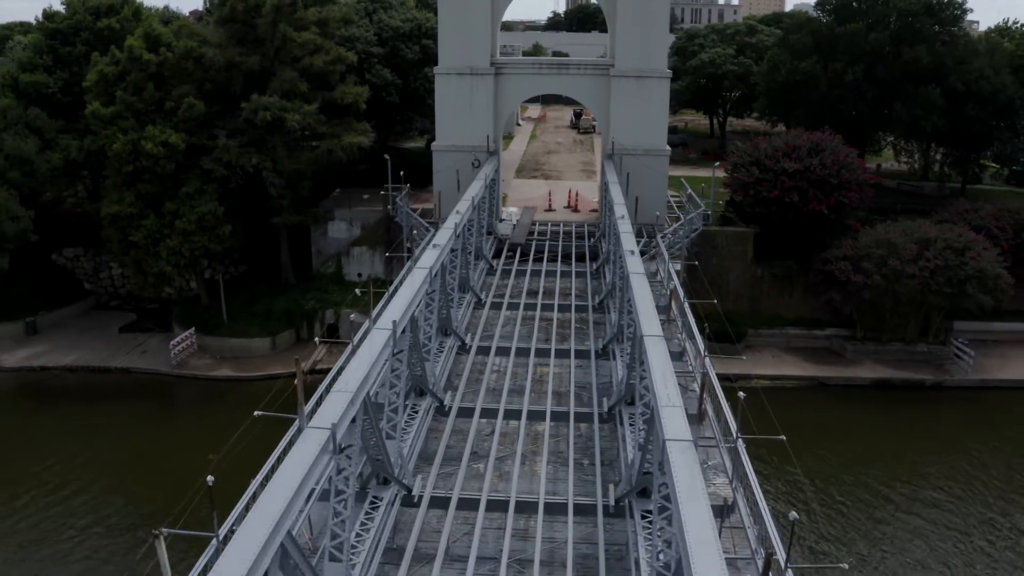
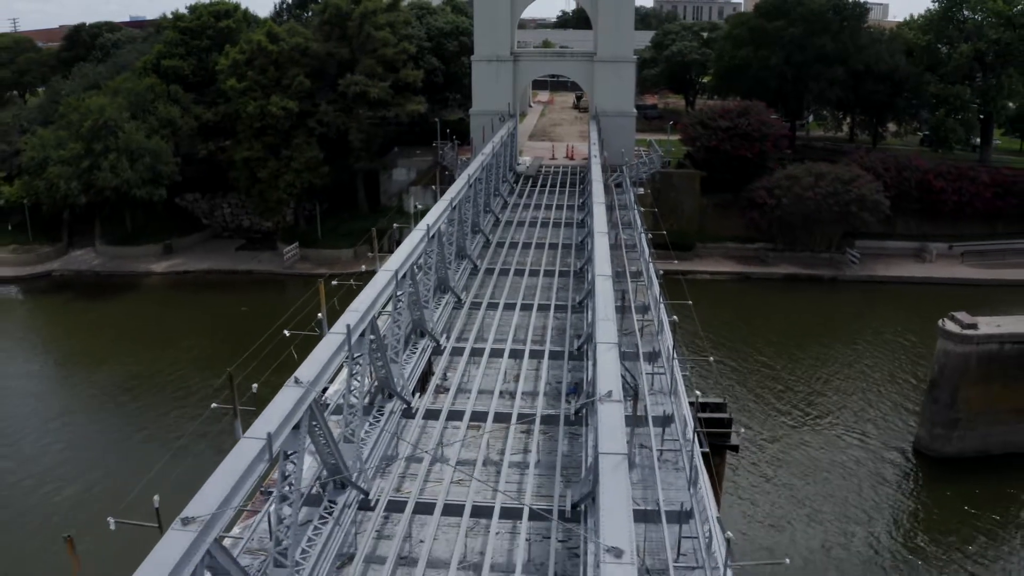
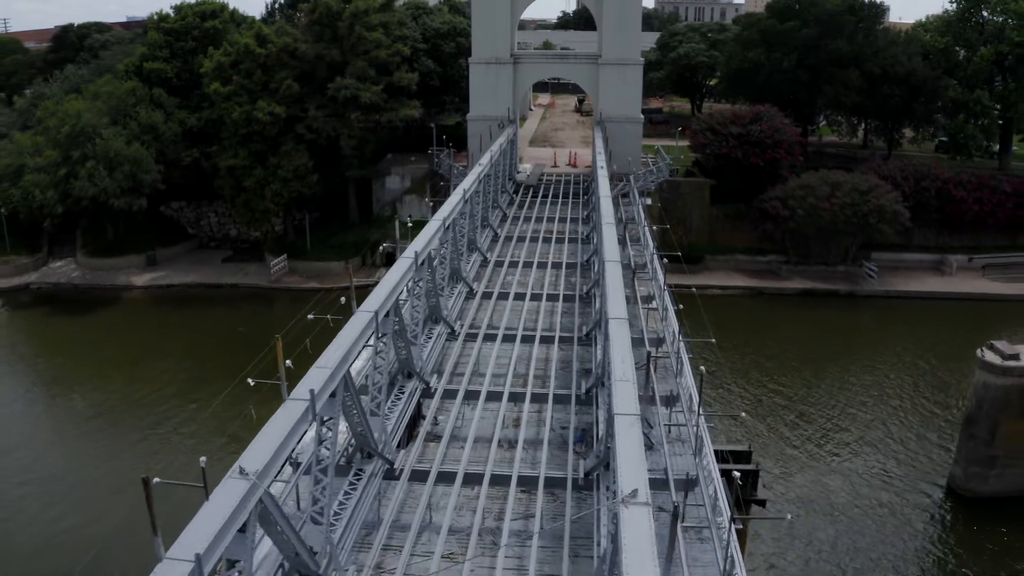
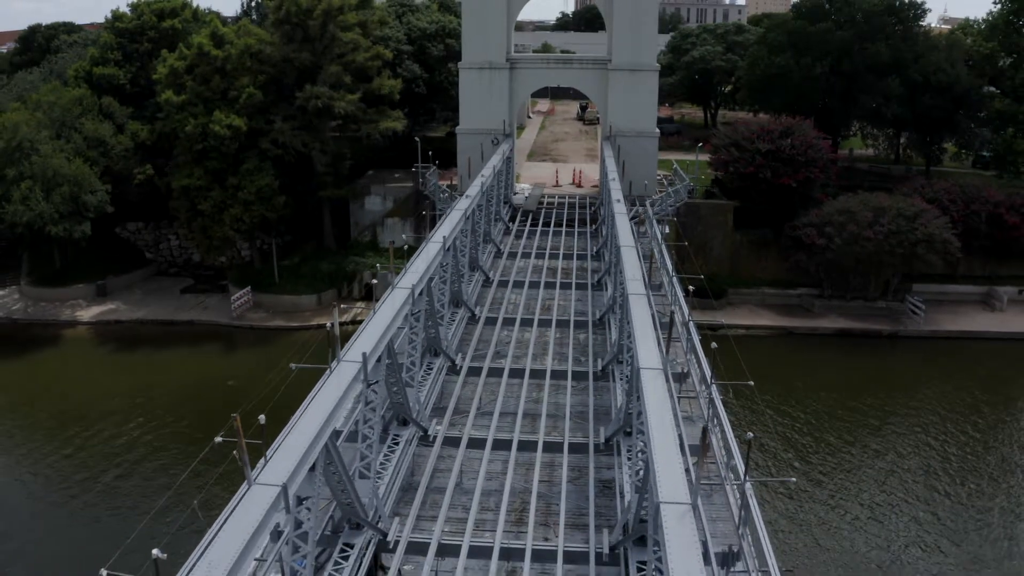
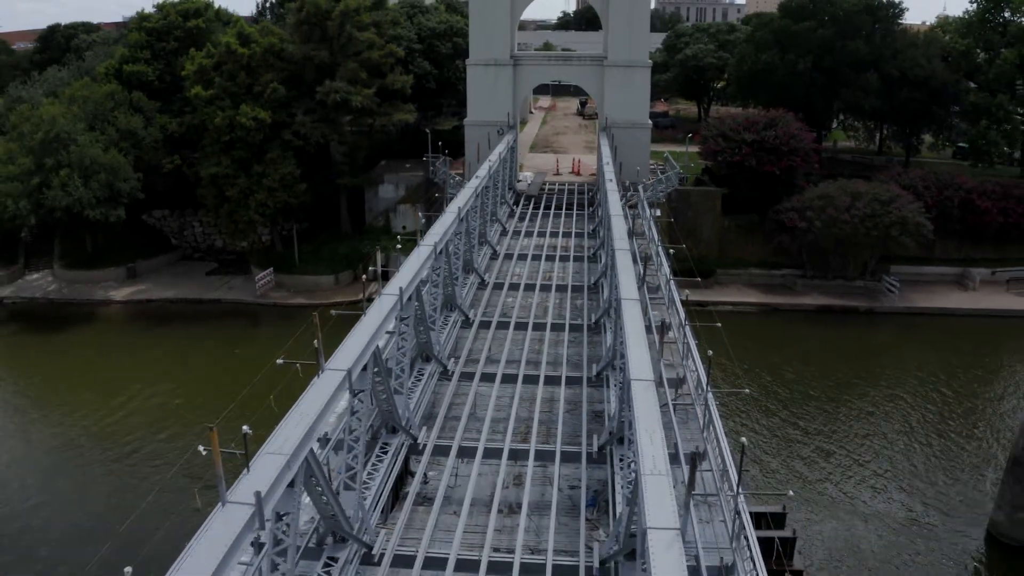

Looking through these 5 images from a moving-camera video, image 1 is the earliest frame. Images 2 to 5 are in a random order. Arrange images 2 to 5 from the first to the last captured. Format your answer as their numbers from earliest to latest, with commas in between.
4, 5, 3, 2
